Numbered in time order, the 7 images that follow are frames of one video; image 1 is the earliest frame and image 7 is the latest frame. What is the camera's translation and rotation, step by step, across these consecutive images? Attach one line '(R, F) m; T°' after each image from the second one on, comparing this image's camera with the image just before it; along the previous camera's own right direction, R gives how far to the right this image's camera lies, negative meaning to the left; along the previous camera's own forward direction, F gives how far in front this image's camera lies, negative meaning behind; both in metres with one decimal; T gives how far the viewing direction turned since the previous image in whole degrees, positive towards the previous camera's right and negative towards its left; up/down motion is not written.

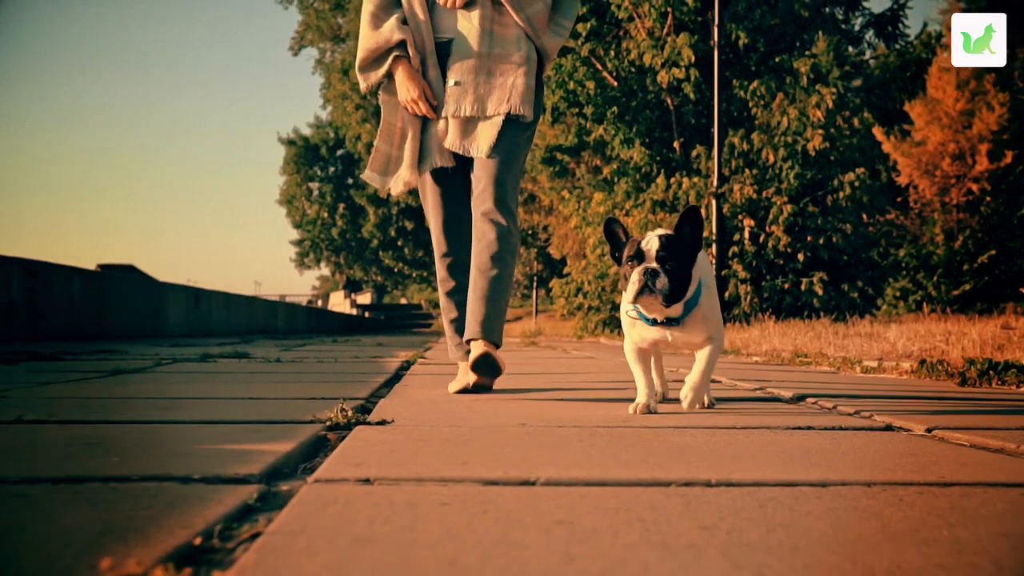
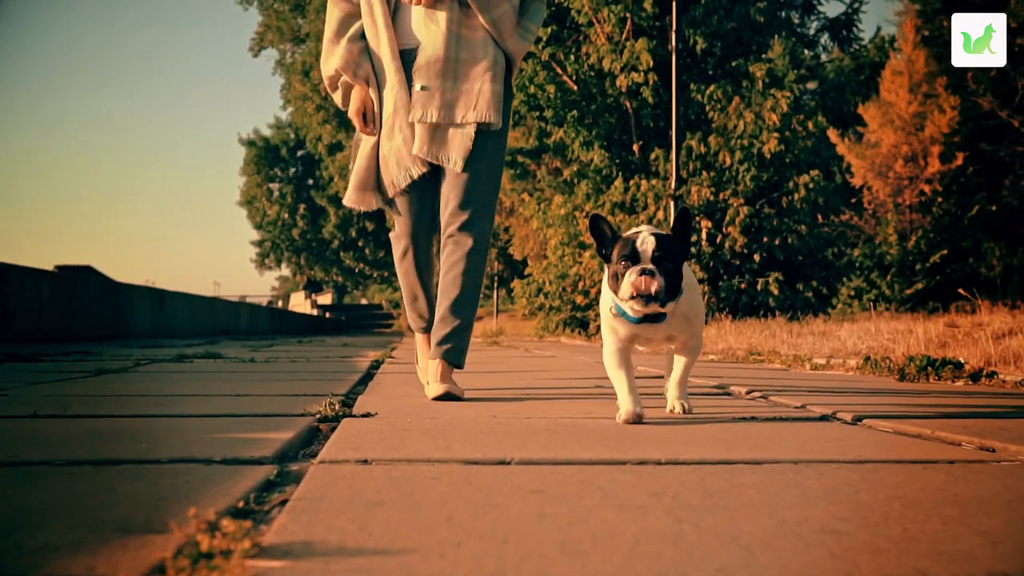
(0.0, -0.3) m; +2°
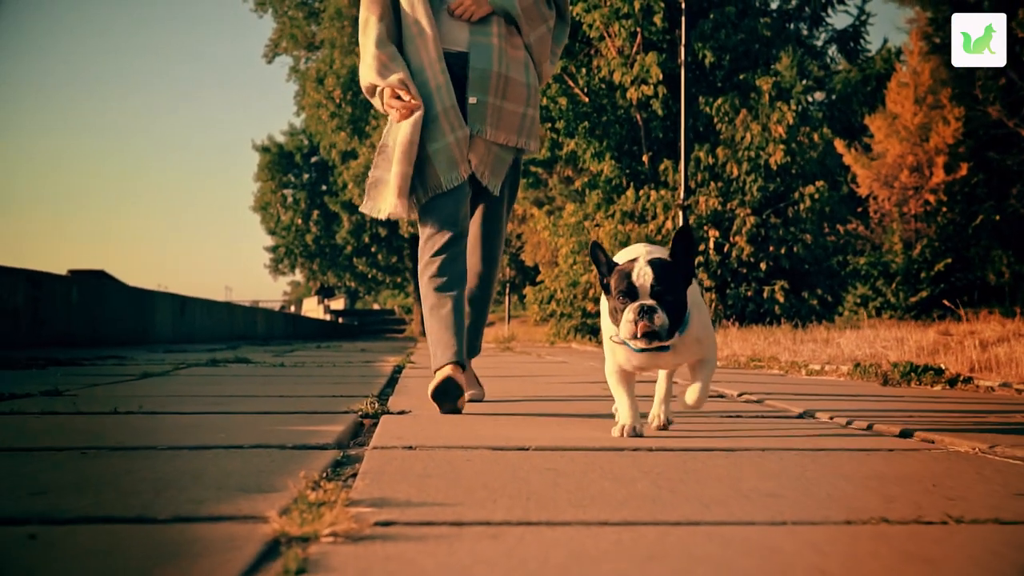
(0.0, -0.6) m; -1°
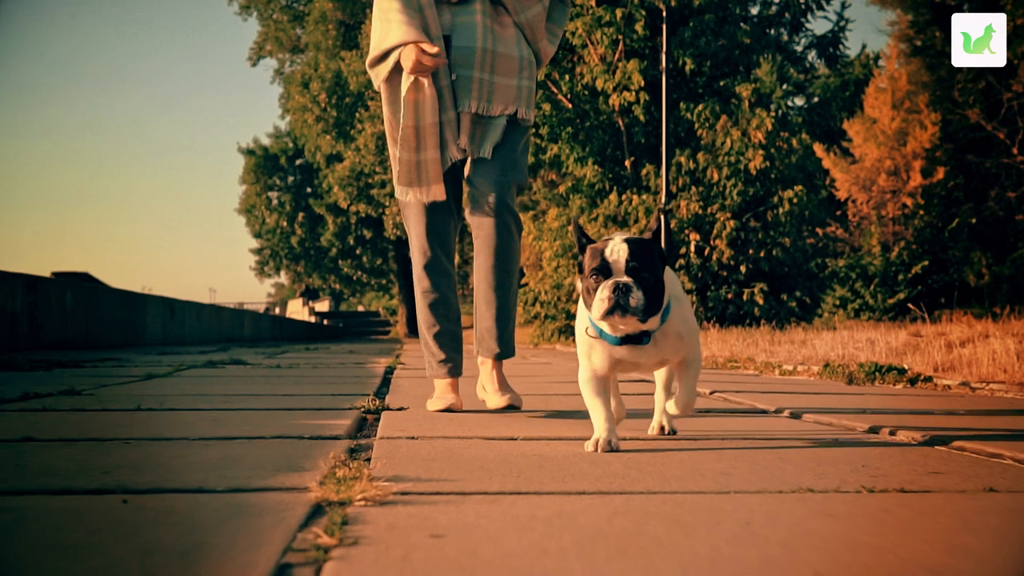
(0.0, -0.4) m; +1°
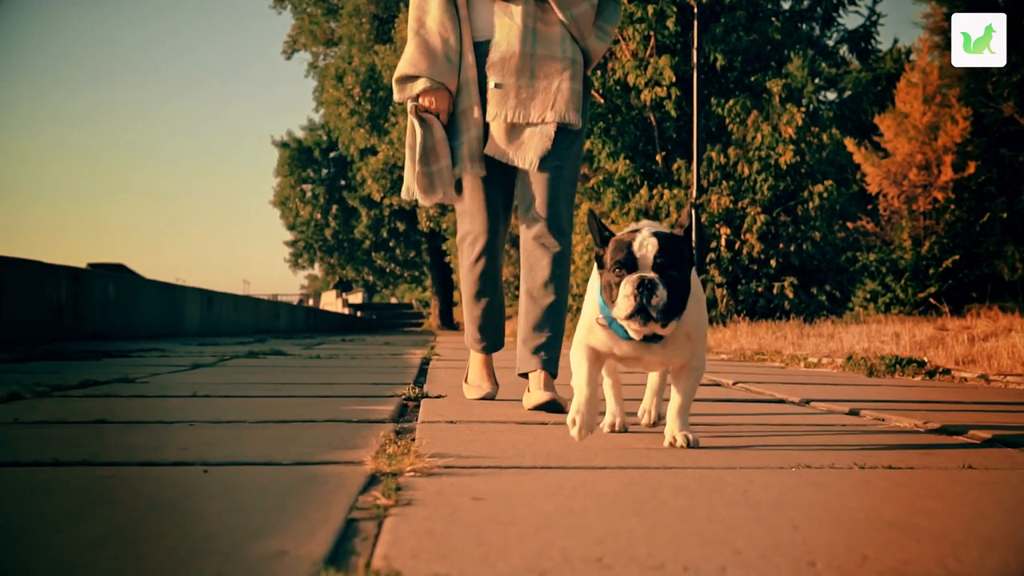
(0.0, -0.3) m; -2°
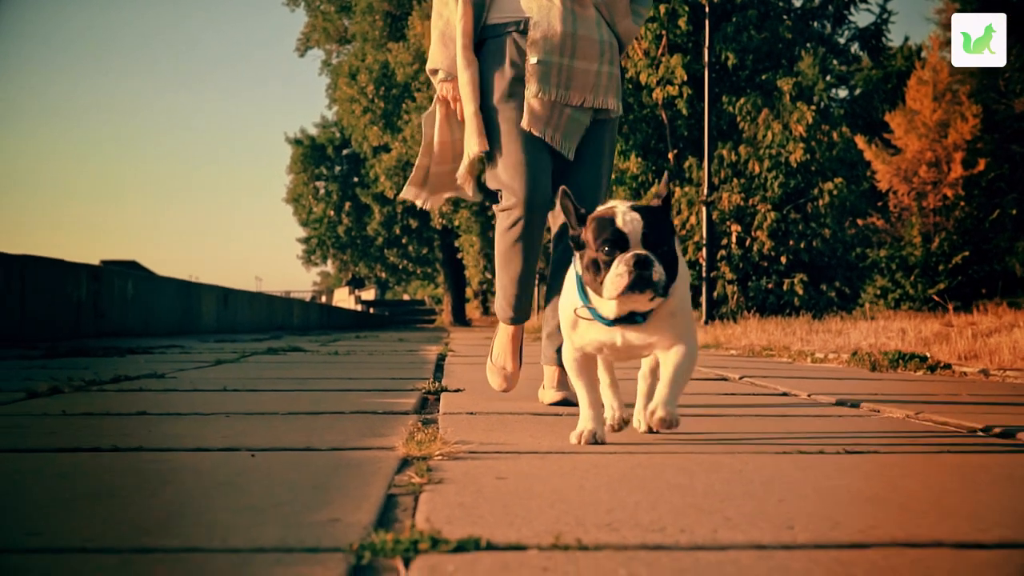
(0.0, -0.2) m; -1°
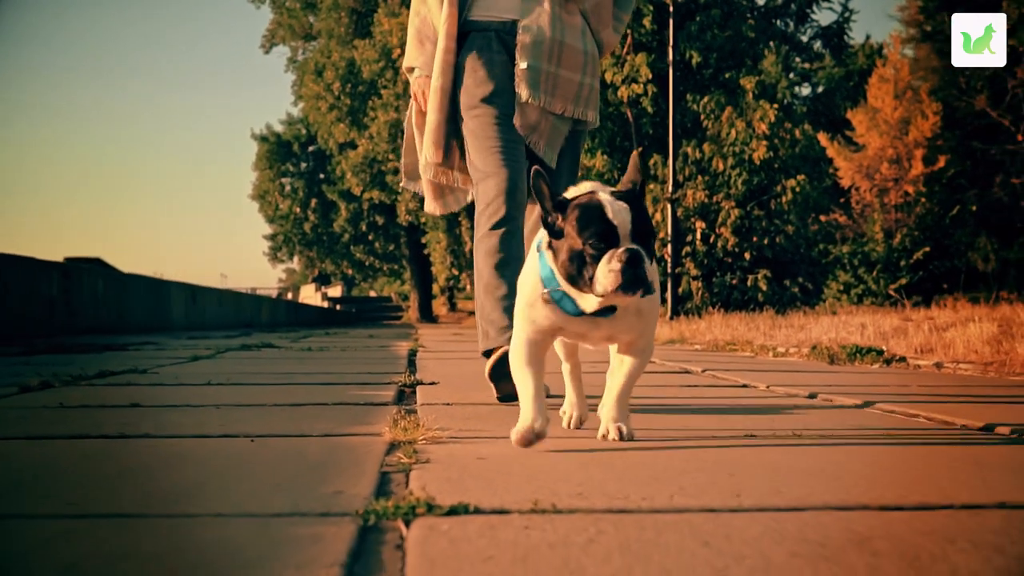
(0.0, -0.2) m; +2°
